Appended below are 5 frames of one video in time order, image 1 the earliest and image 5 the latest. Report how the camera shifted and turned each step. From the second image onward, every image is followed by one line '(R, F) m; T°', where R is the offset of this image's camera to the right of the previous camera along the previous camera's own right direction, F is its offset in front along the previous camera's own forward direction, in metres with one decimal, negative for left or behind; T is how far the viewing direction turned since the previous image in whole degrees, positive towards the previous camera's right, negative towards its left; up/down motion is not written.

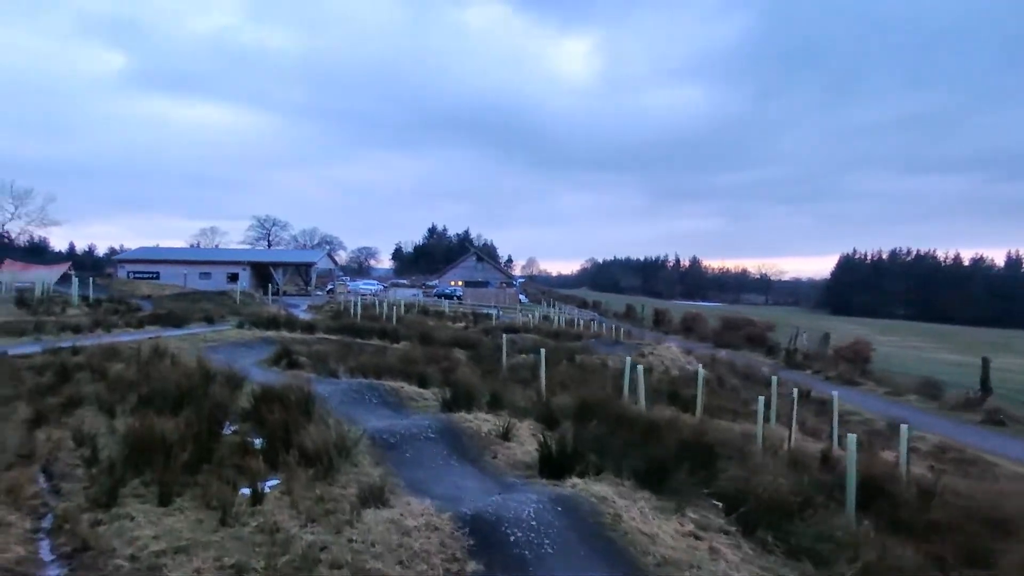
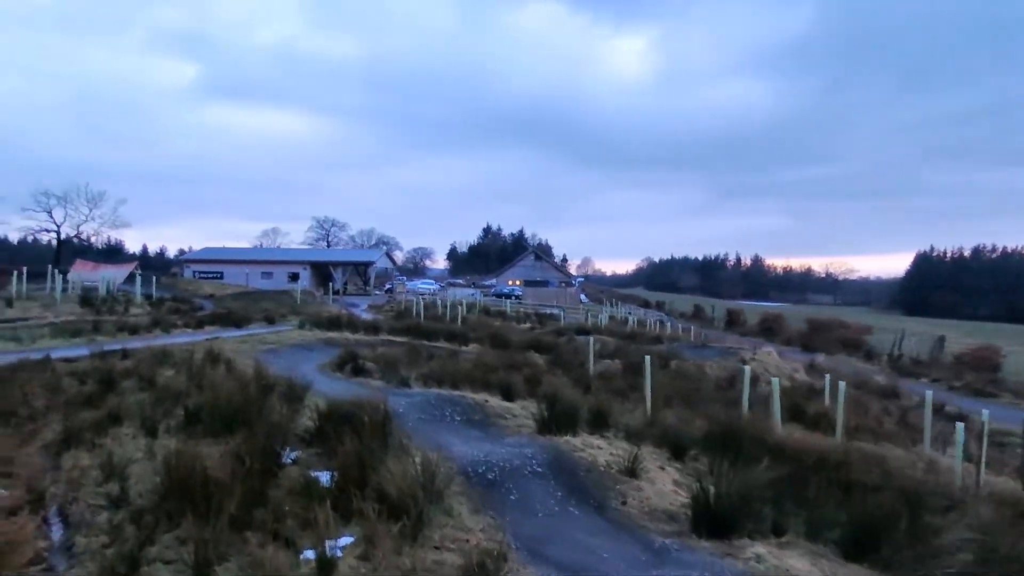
(-0.9, +2.1) m; -5°
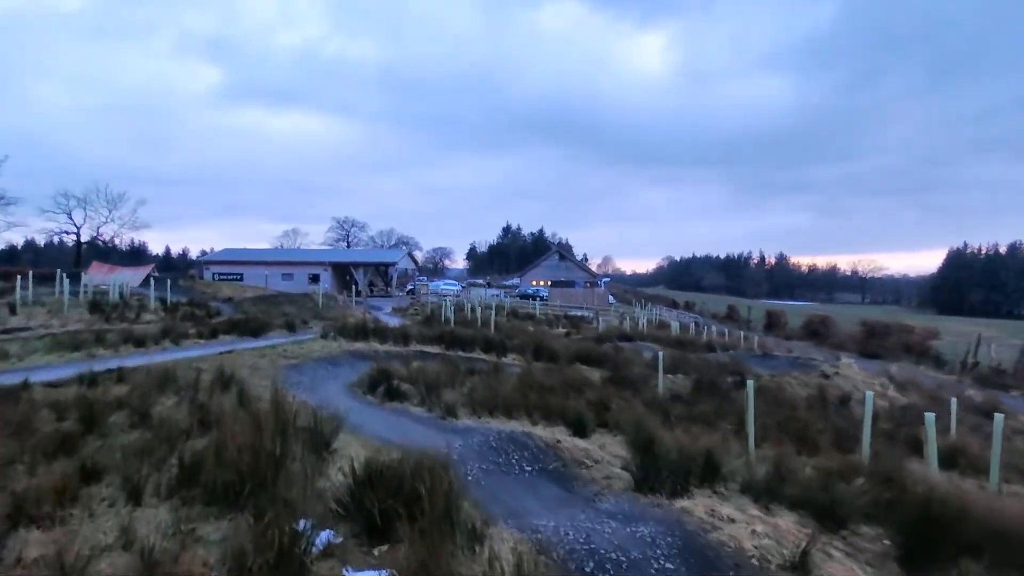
(-0.8, +2.2) m; -2°
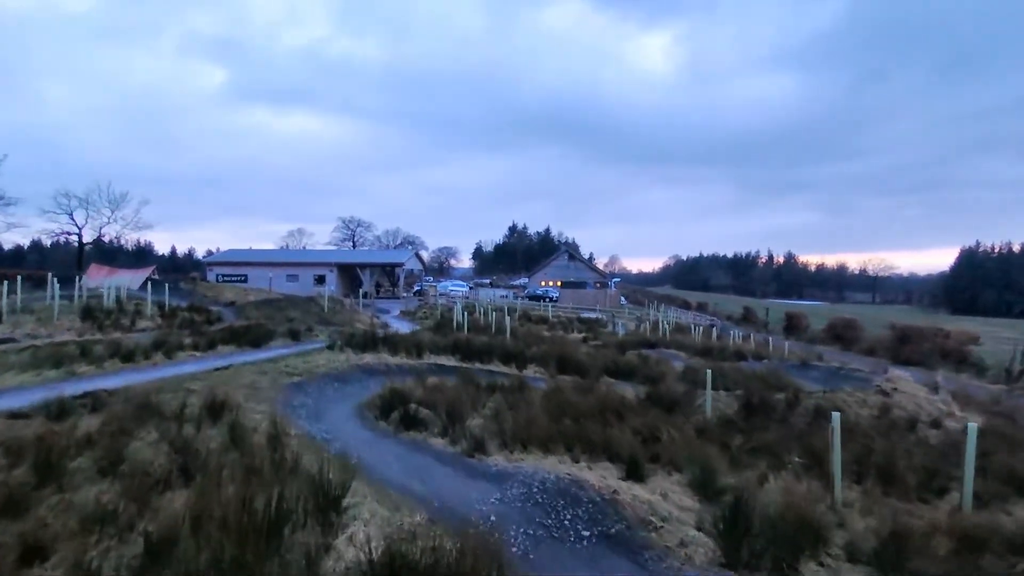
(-0.5, +1.5) m; 0°
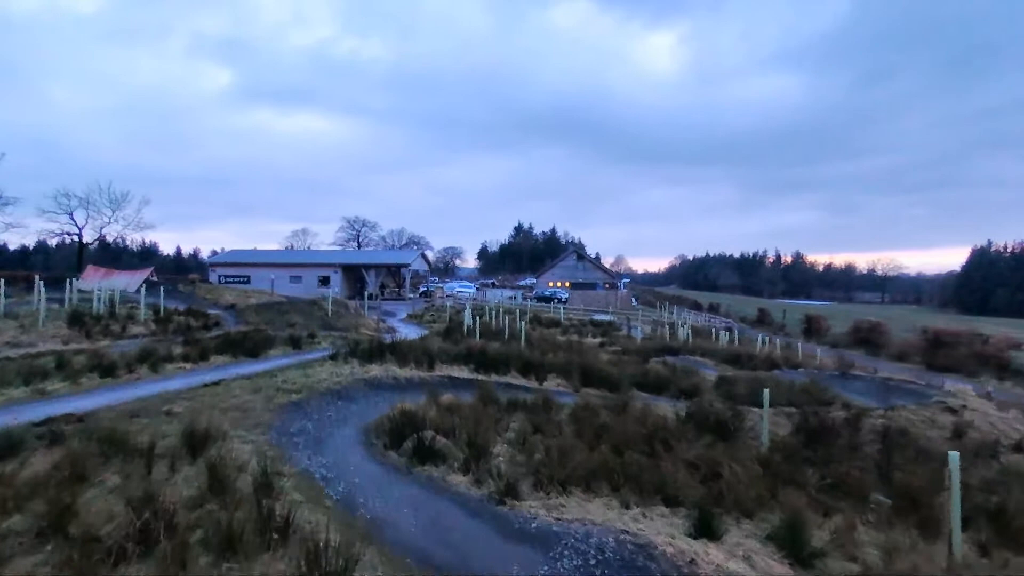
(-0.4, +1.6) m; 0°
